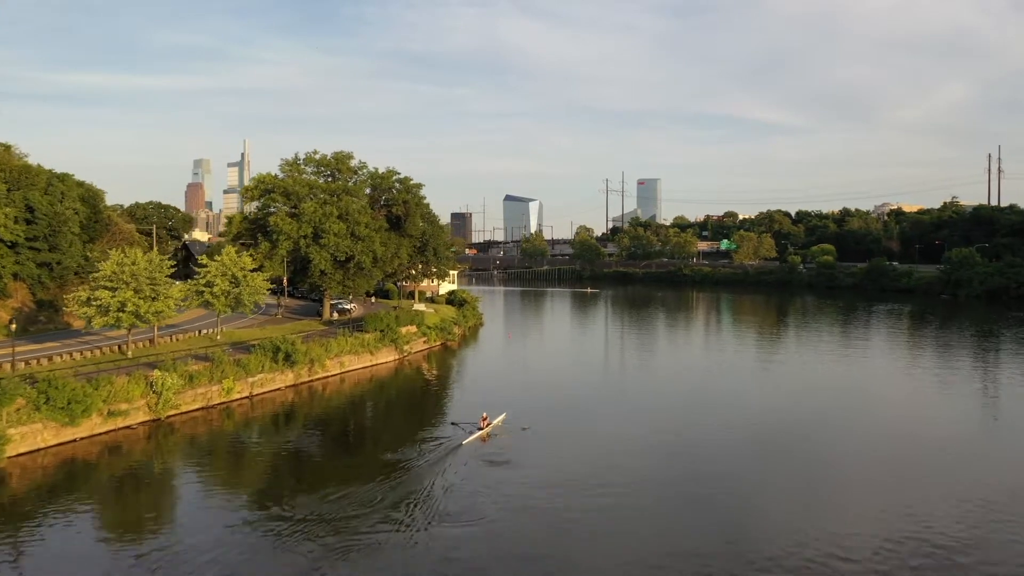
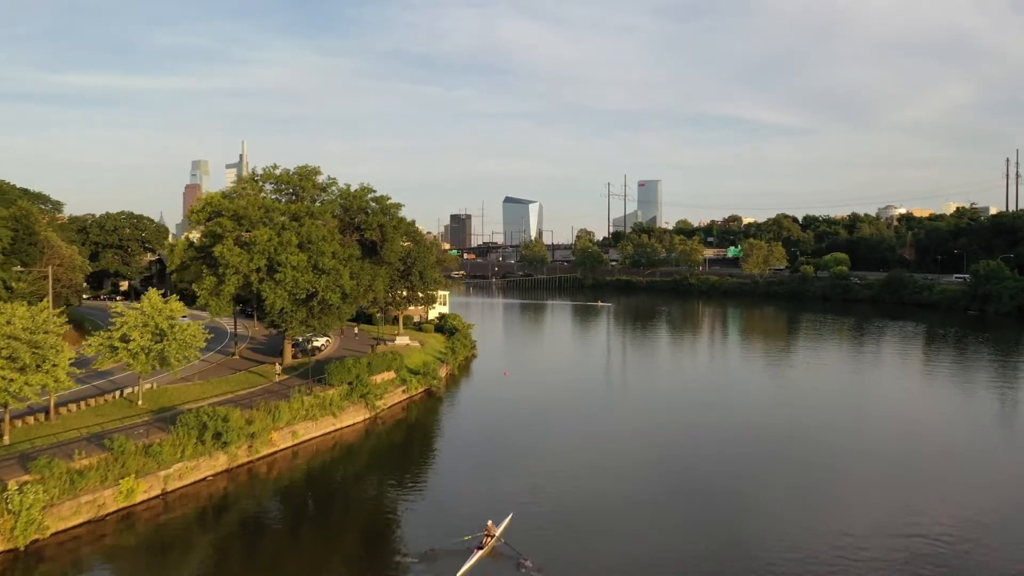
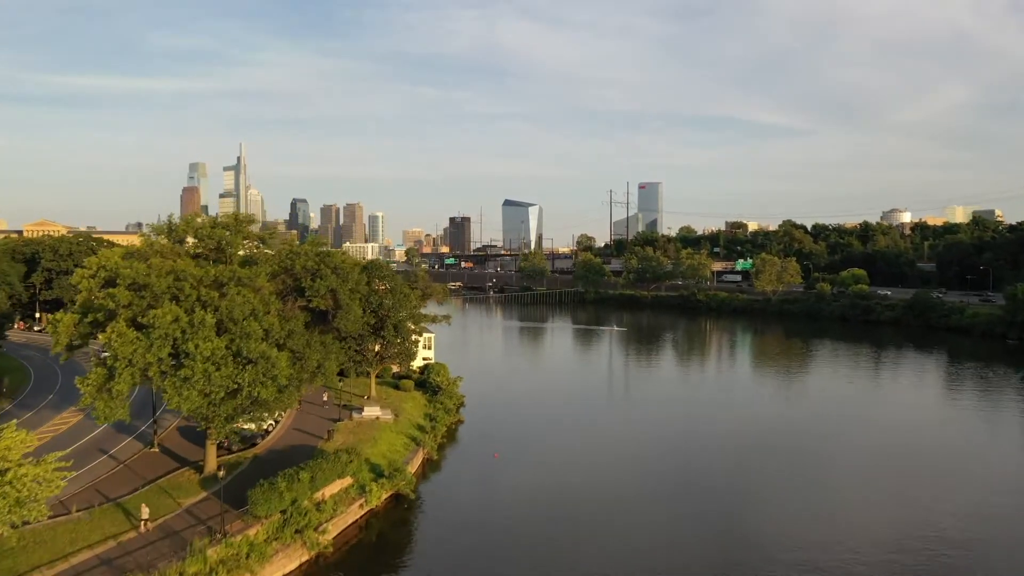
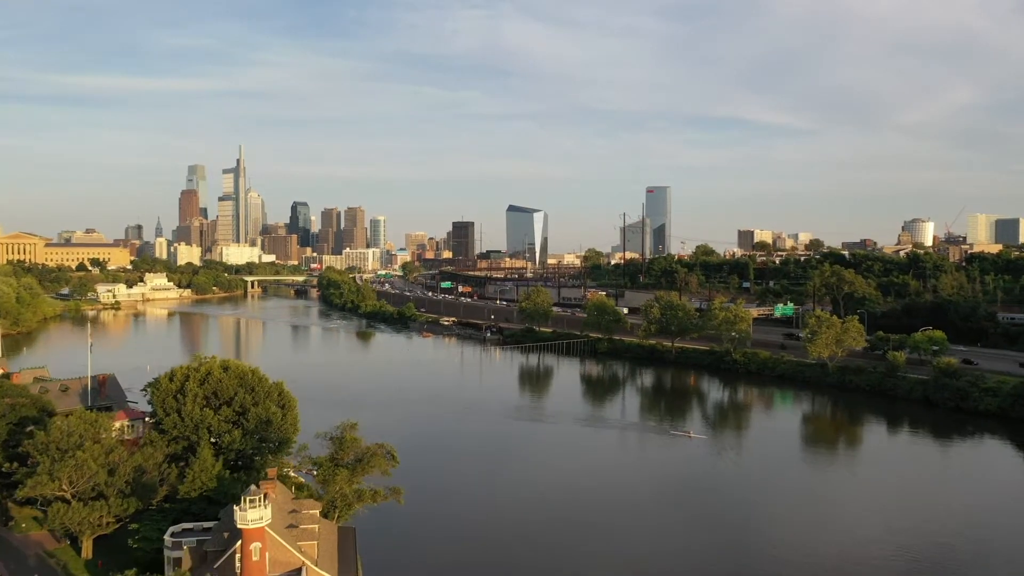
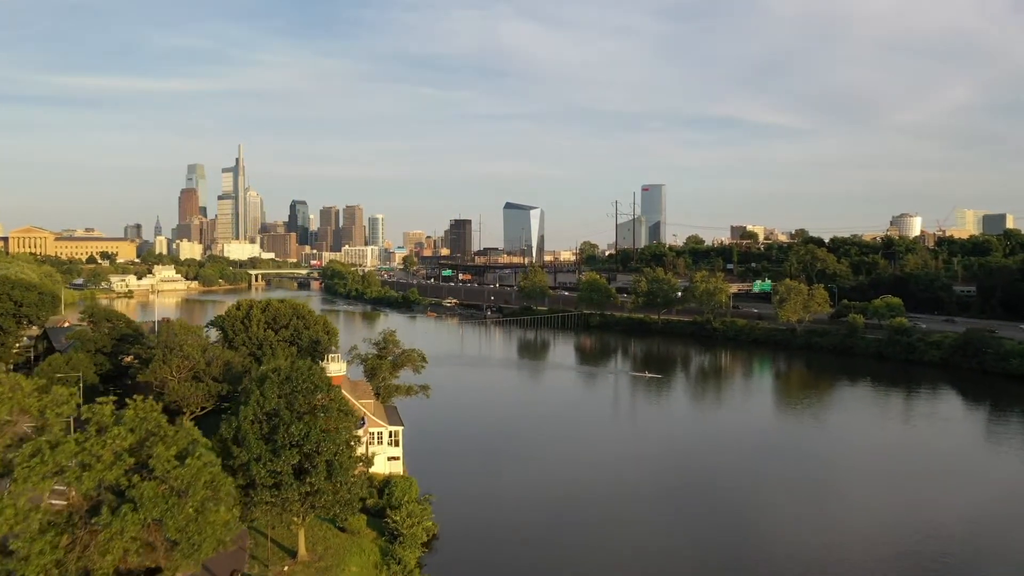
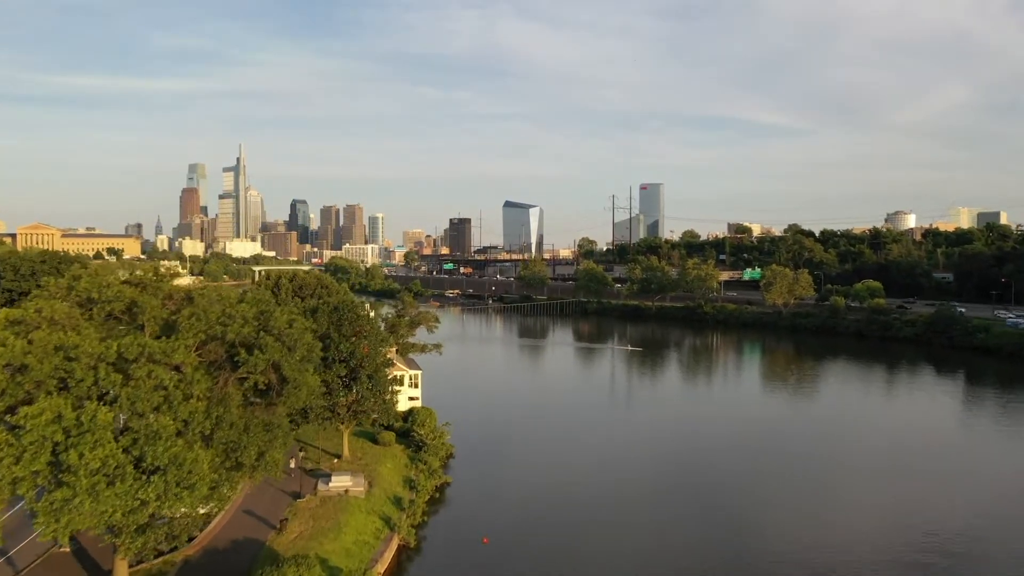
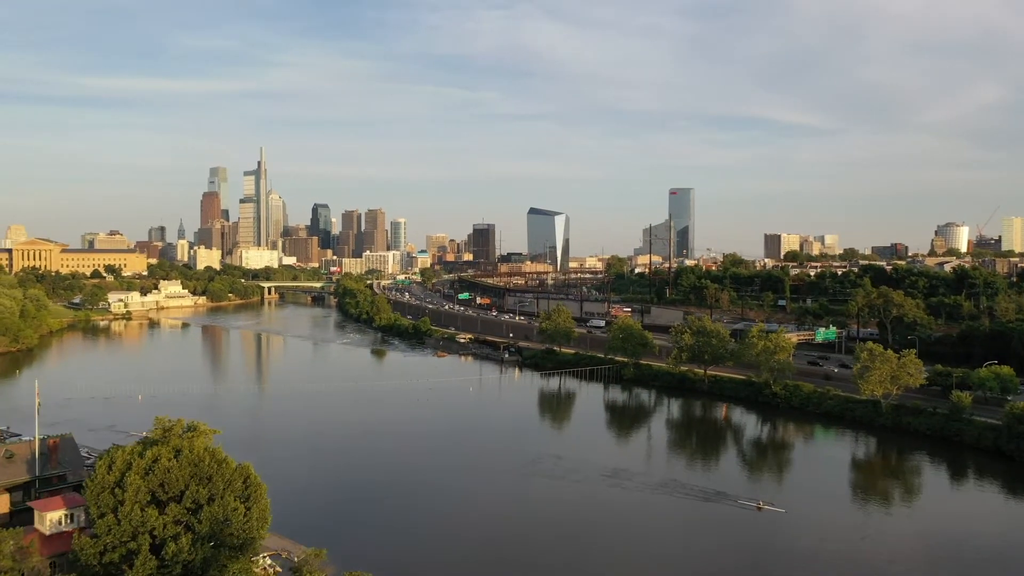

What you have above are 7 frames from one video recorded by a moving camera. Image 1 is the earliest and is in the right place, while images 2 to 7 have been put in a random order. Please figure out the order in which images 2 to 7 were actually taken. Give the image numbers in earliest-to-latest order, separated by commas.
2, 3, 6, 5, 4, 7
